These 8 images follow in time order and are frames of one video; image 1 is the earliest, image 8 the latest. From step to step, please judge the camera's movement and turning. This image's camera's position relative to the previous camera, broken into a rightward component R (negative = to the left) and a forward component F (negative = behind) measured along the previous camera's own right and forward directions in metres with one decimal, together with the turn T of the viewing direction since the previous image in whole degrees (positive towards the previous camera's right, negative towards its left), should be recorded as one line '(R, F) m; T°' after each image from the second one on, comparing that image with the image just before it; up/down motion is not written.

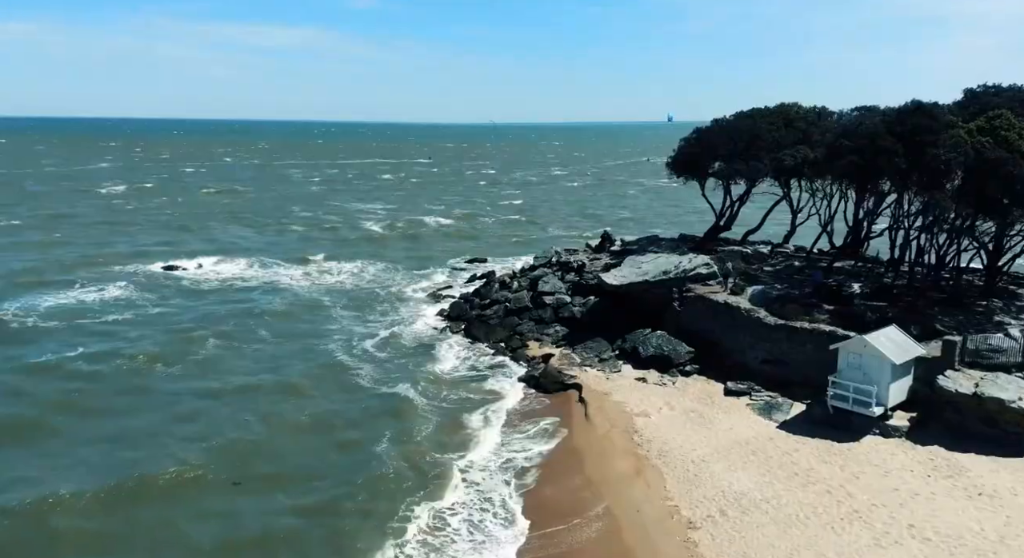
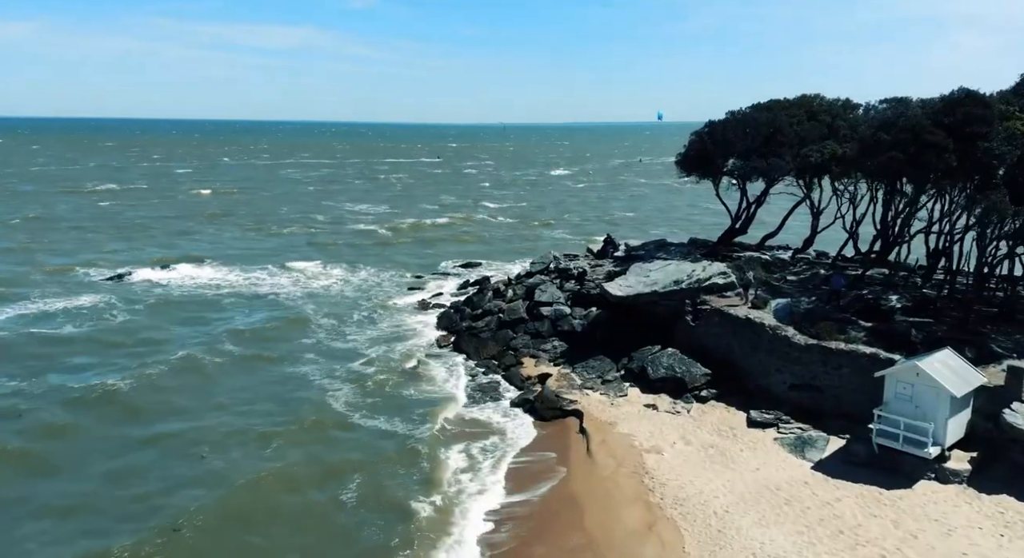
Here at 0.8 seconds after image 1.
(+0.3, +3.4) m; 0°
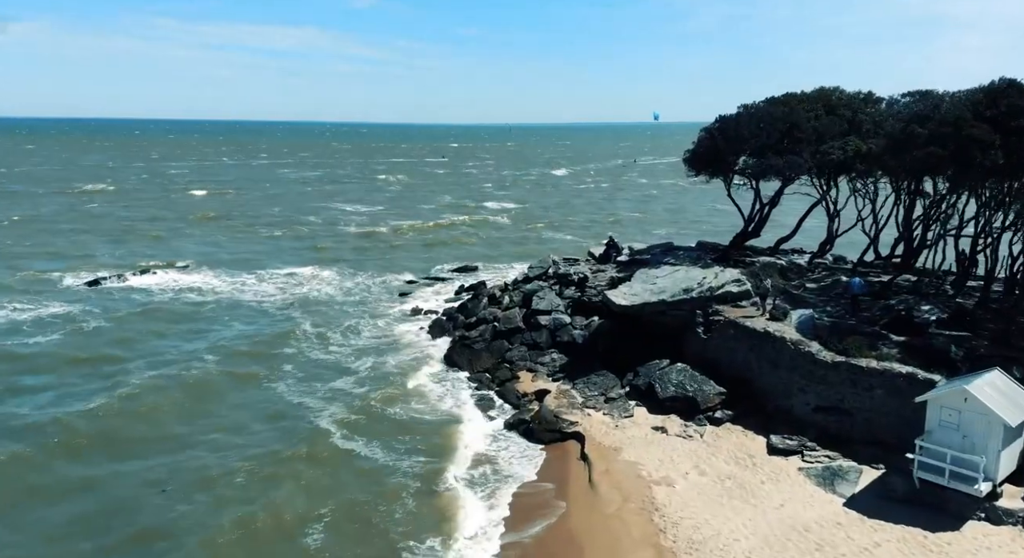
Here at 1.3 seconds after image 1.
(+0.2, +2.3) m; 0°
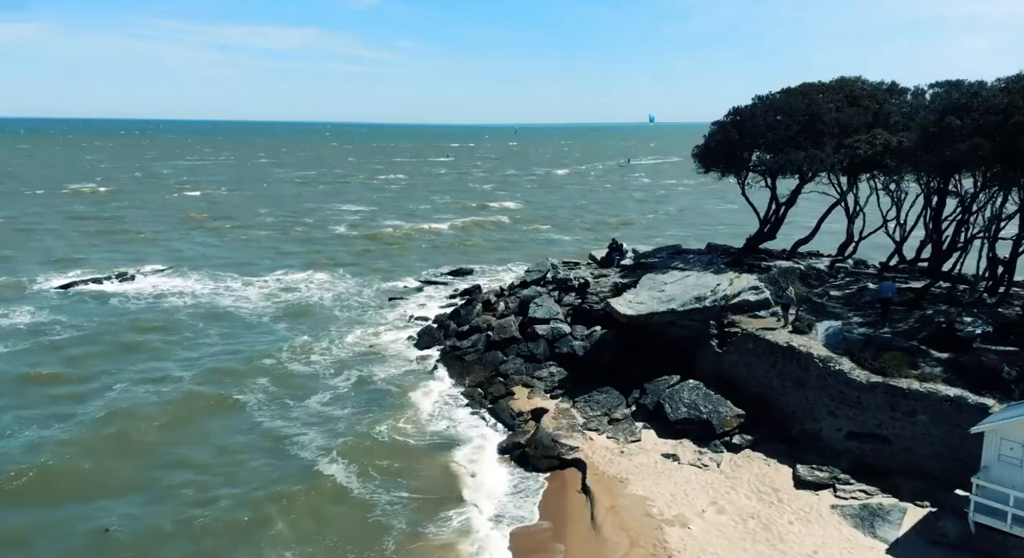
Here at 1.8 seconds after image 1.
(+0.2, +2.4) m; 0°
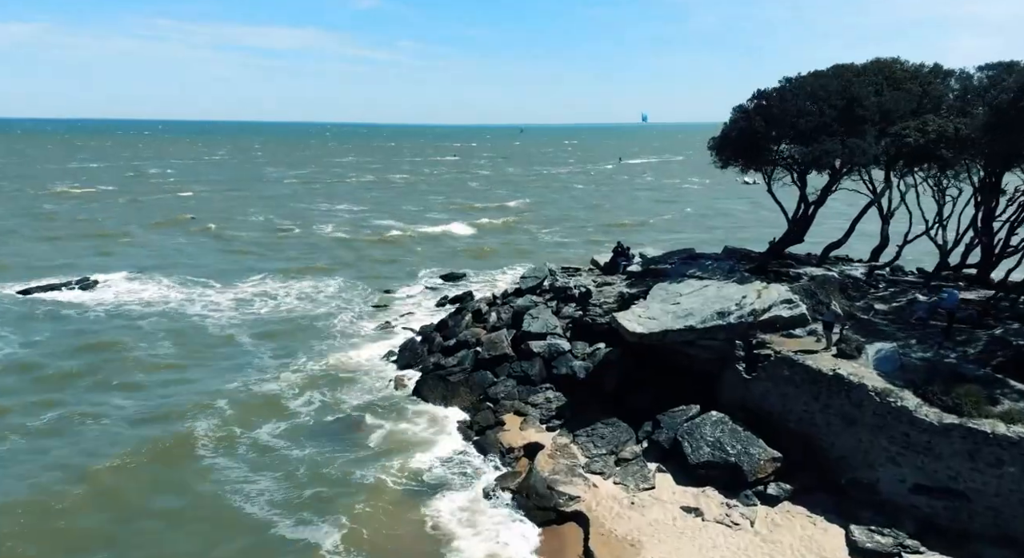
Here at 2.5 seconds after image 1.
(+0.3, +3.4) m; 0°
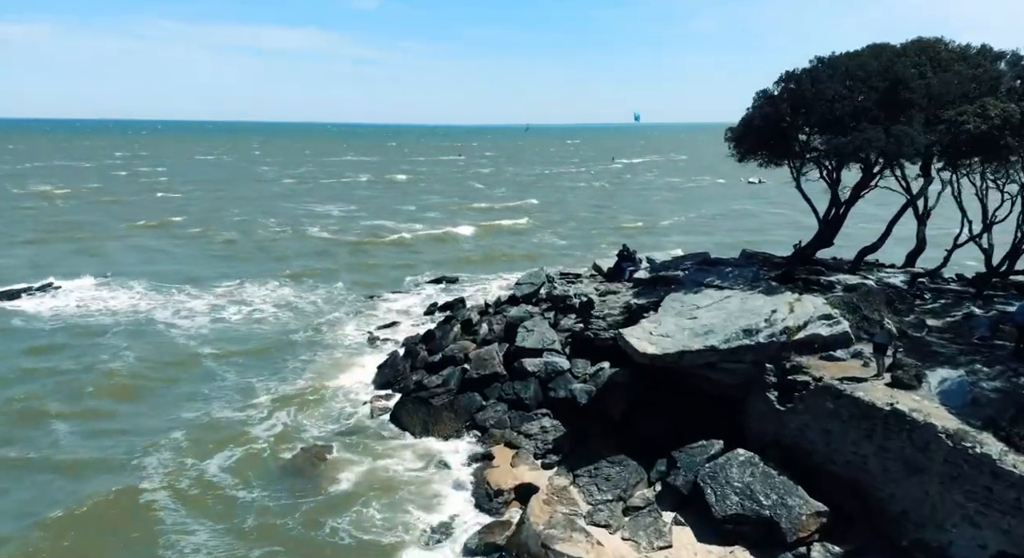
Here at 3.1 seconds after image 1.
(+0.2, +2.9) m; 0°
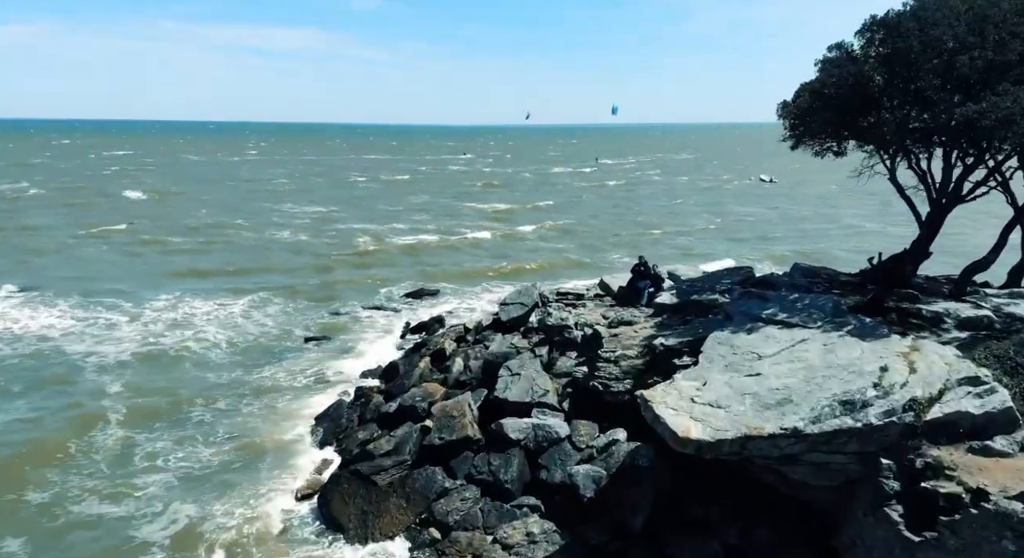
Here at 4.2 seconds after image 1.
(+0.5, +5.9) m; 0°
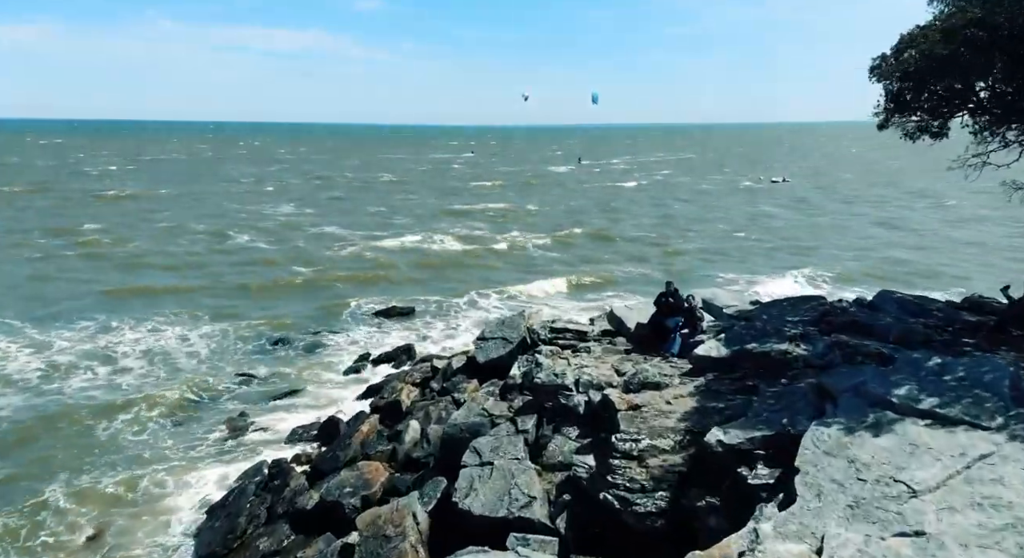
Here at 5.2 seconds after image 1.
(+0.4, +5.5) m; 0°
